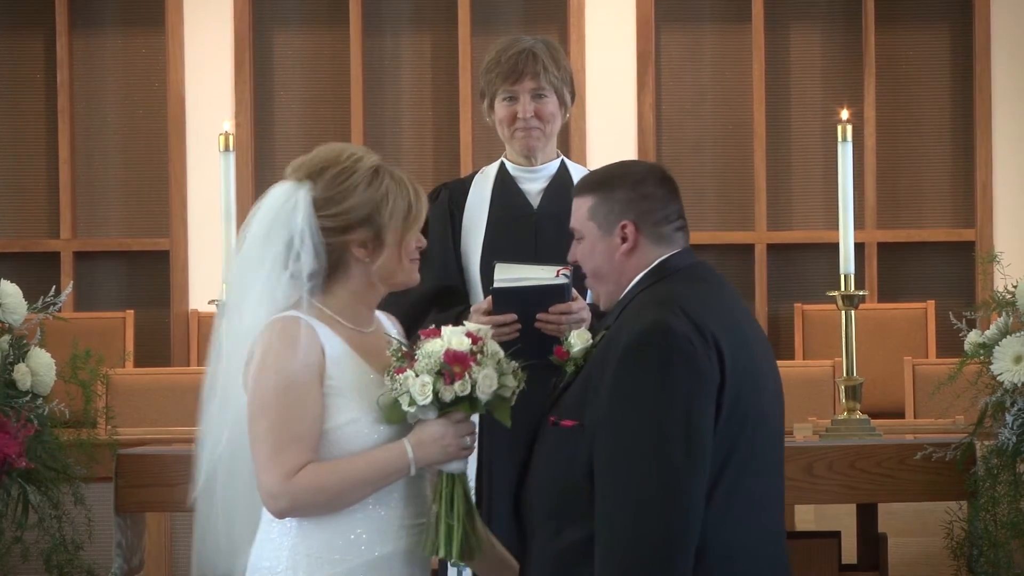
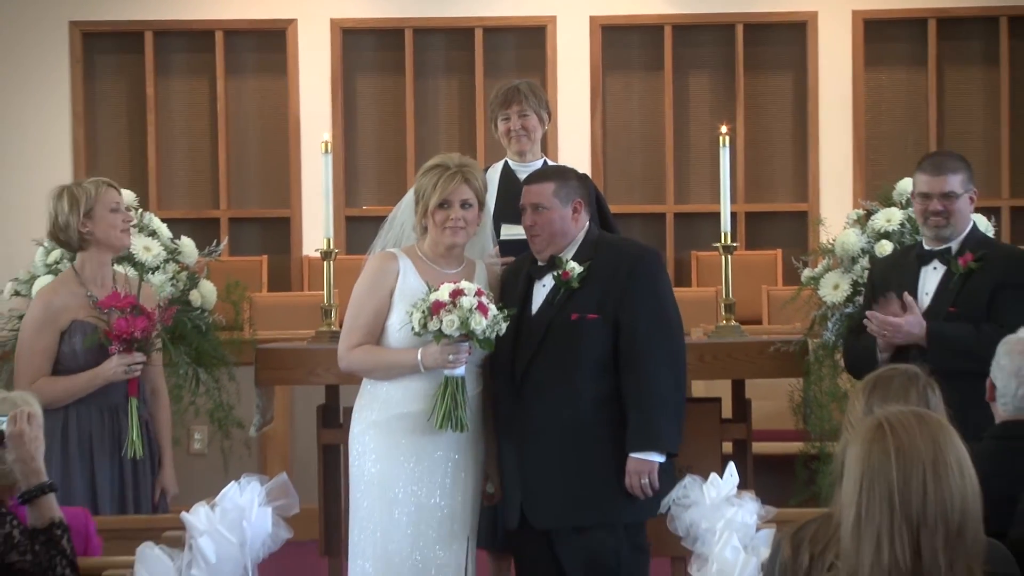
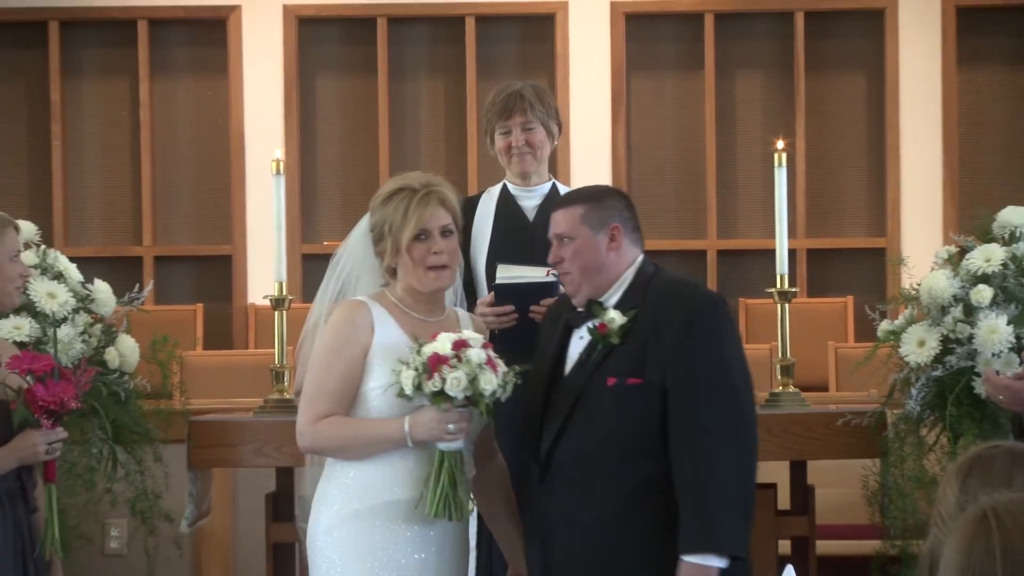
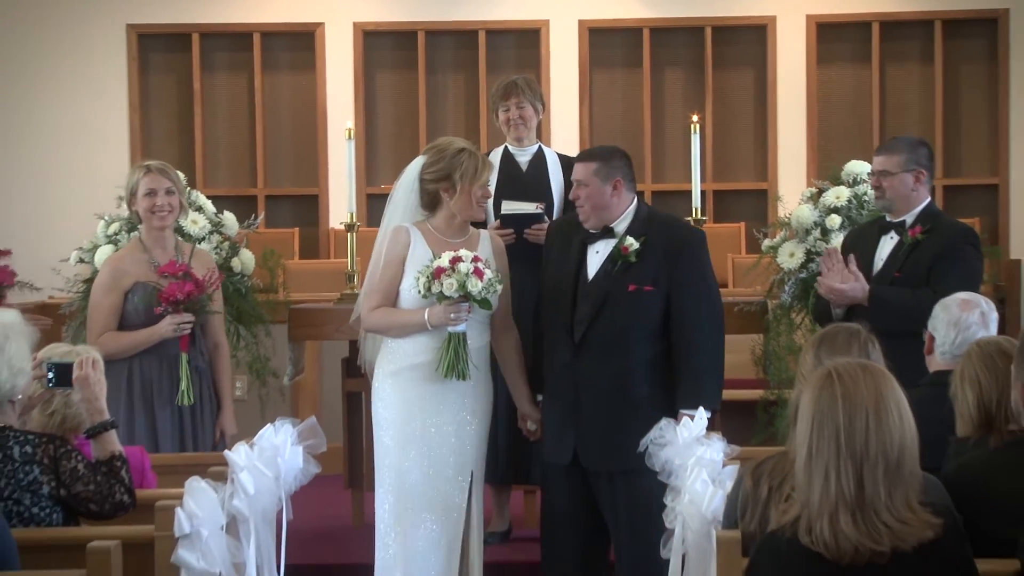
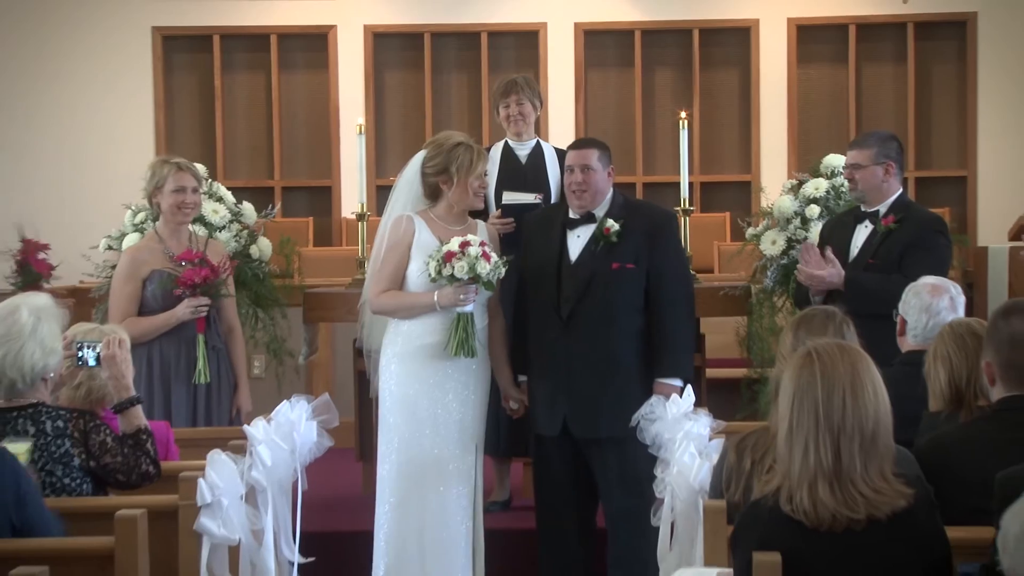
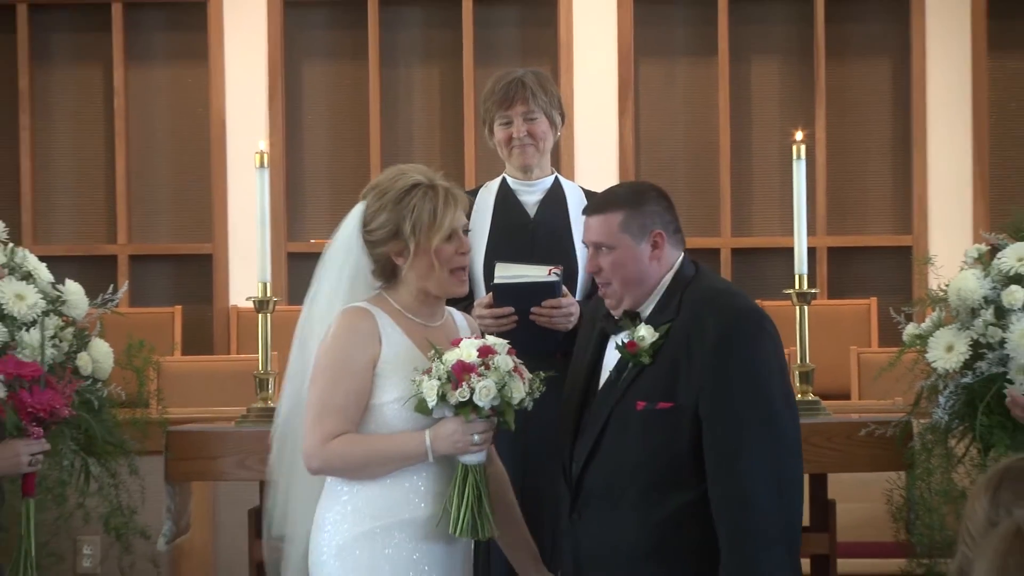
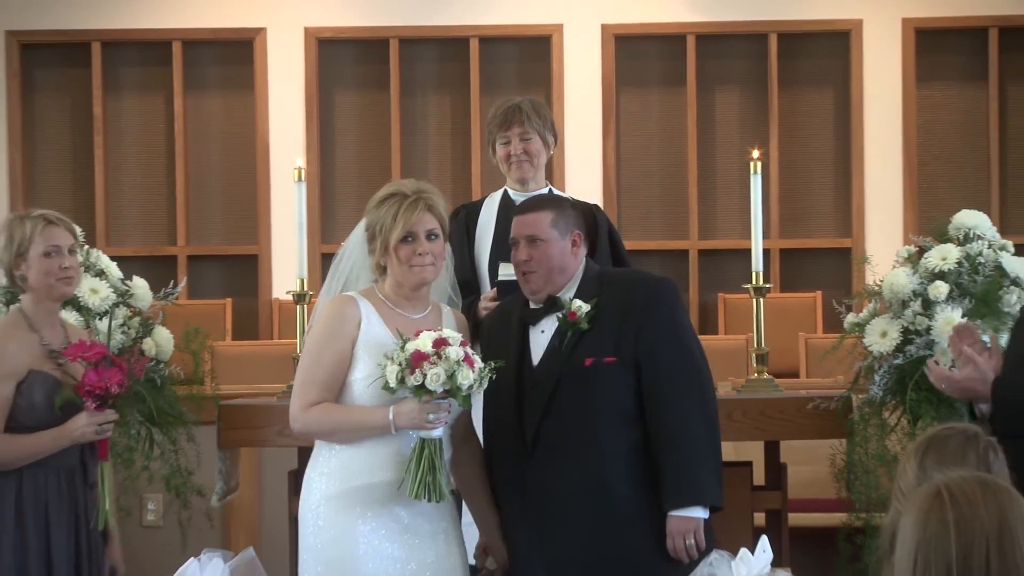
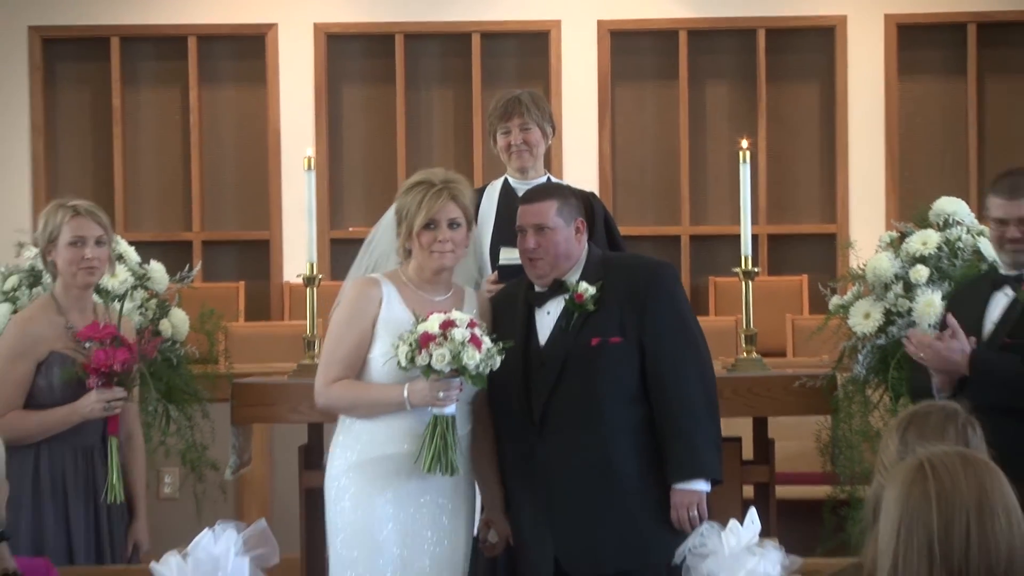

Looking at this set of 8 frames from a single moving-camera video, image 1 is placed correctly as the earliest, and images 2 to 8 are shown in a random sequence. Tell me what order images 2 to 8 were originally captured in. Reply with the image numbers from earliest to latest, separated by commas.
6, 3, 7, 8, 2, 4, 5
